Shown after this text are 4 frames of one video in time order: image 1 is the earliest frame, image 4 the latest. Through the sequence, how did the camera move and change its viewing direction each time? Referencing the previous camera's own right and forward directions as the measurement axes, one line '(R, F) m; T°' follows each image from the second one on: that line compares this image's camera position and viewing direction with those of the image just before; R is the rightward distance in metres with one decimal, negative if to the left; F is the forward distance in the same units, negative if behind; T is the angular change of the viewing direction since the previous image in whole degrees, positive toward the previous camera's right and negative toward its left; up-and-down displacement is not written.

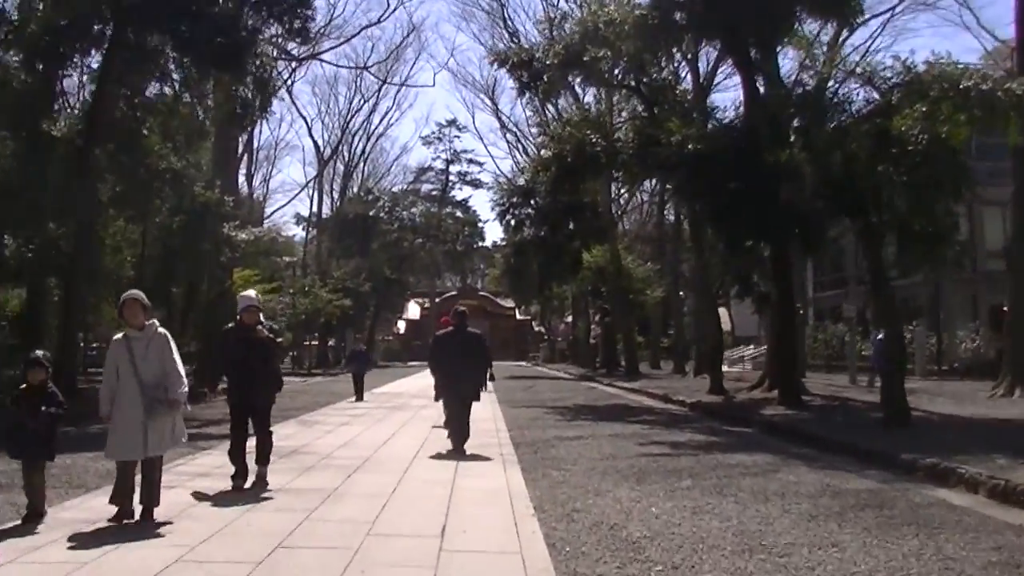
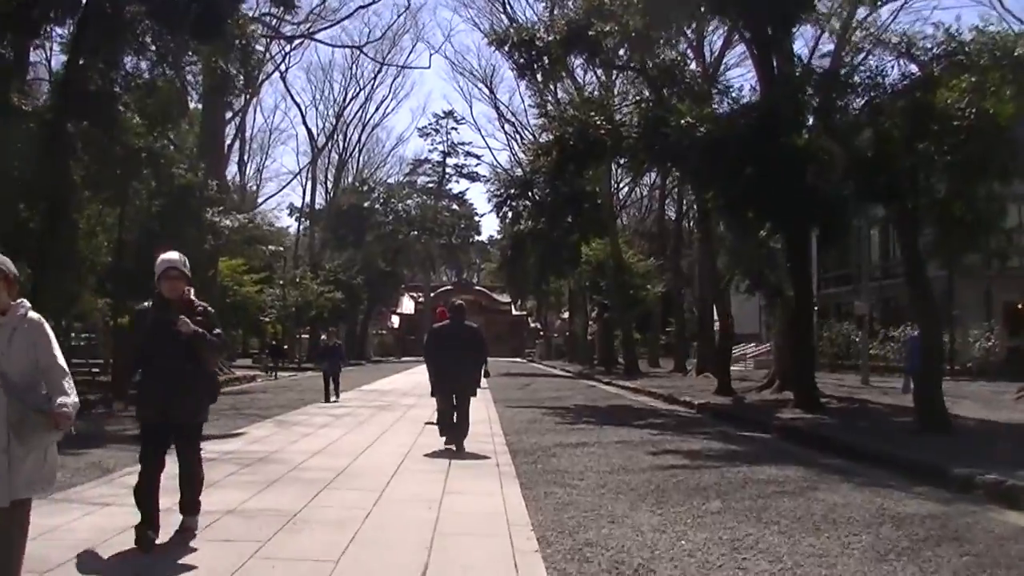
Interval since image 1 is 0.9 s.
(0.0, +1.8) m; 0°
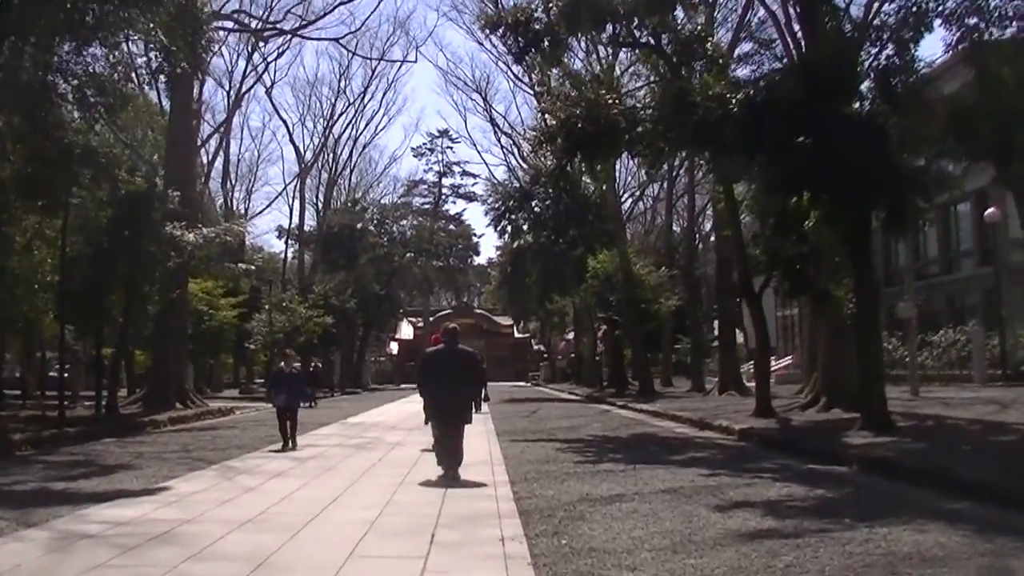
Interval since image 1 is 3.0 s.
(0.0, +4.3) m; 0°
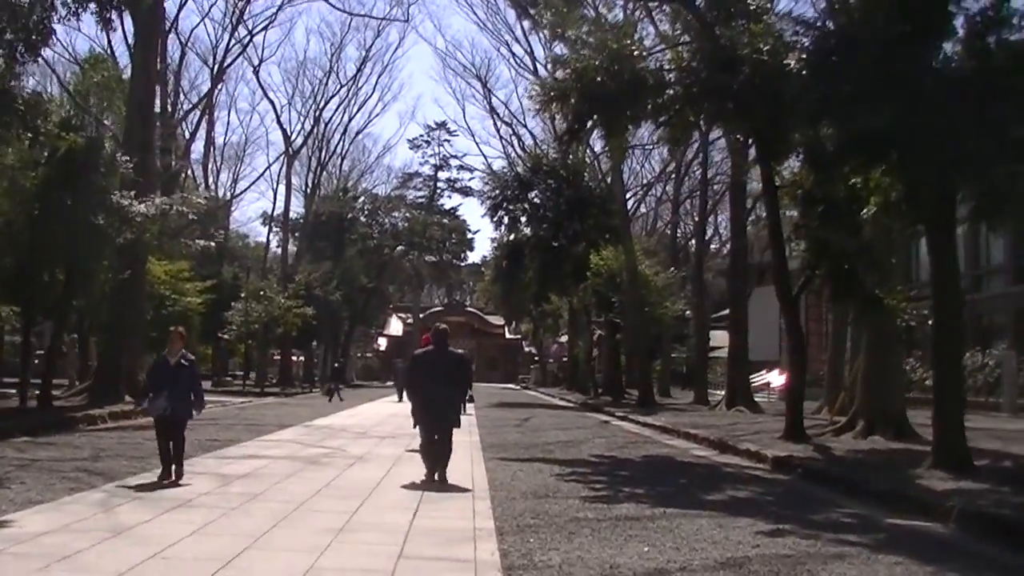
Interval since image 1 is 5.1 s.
(0.0, +4.0) m; 0°
